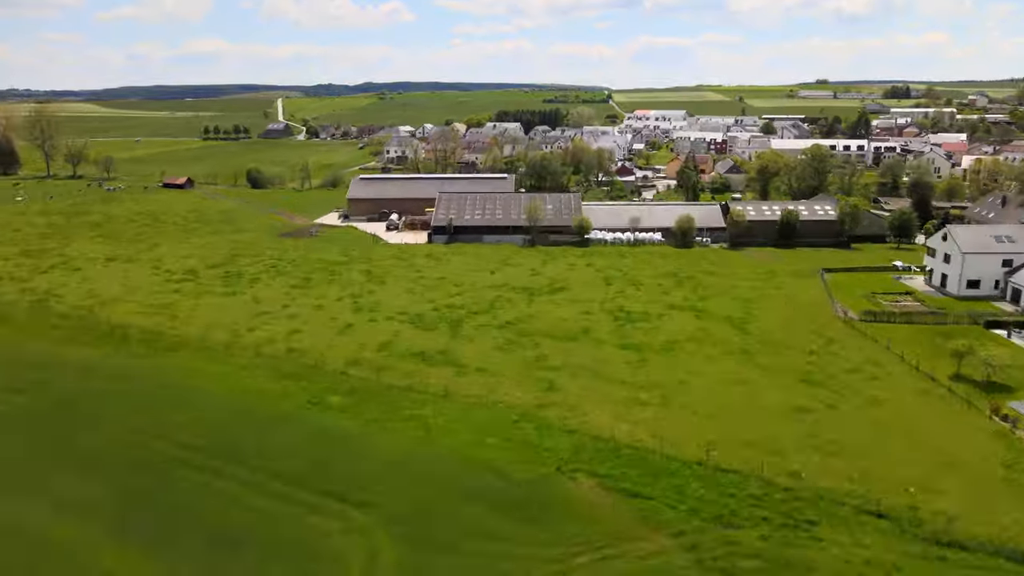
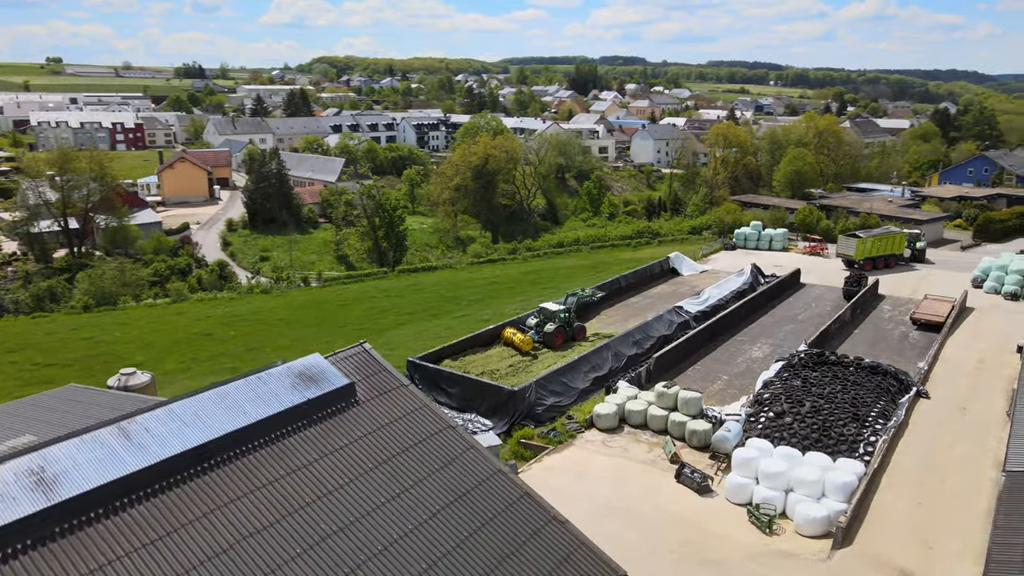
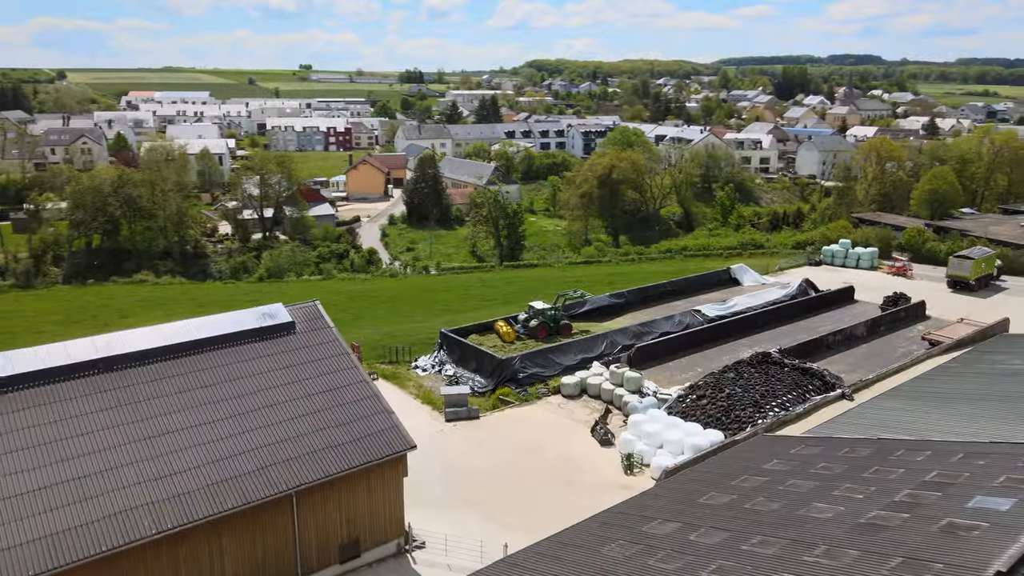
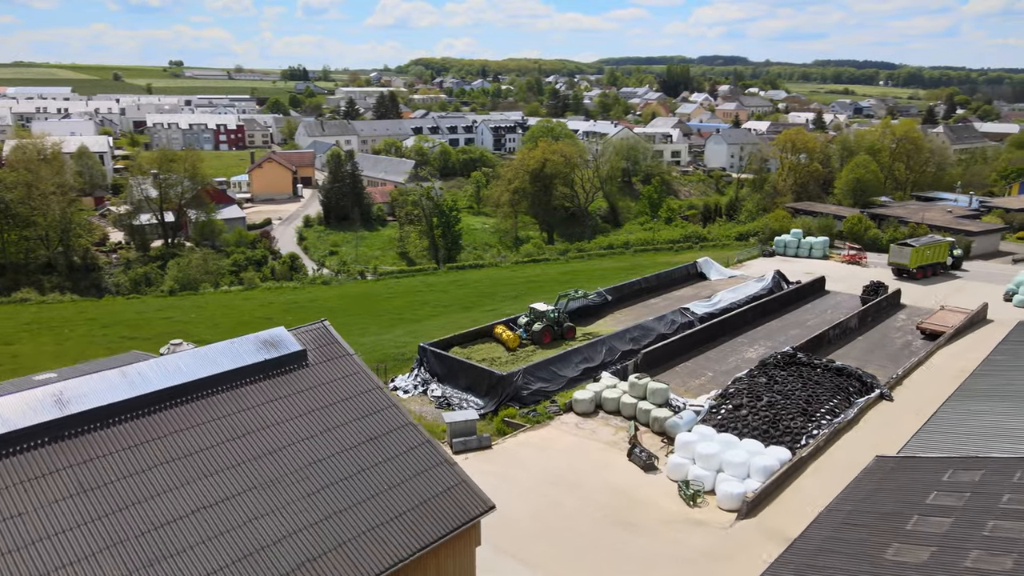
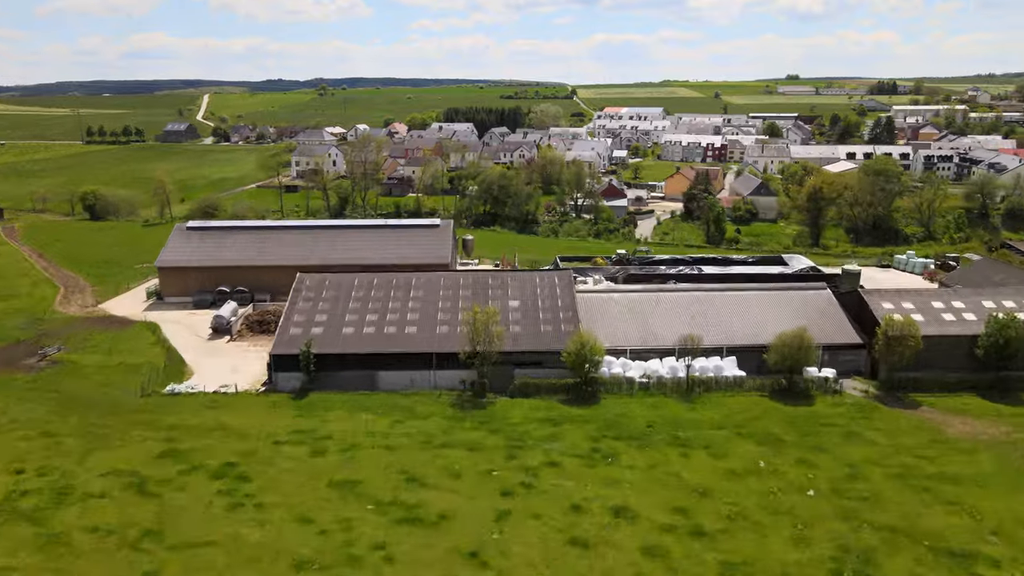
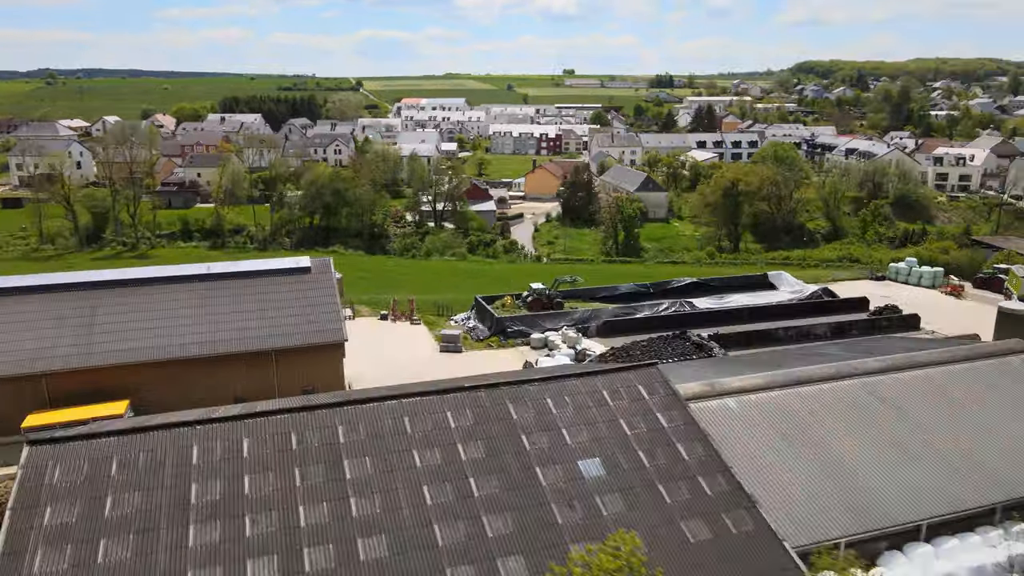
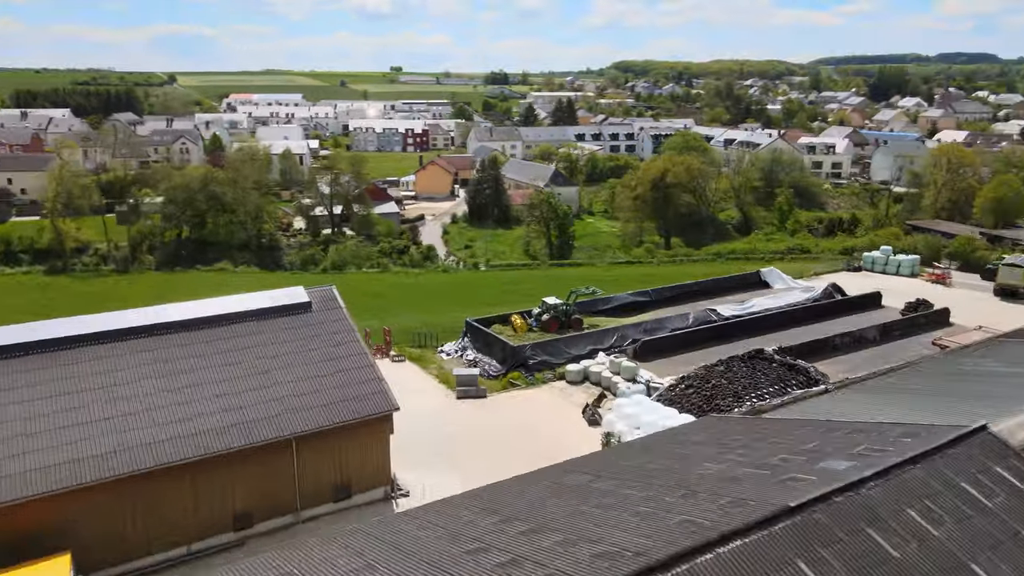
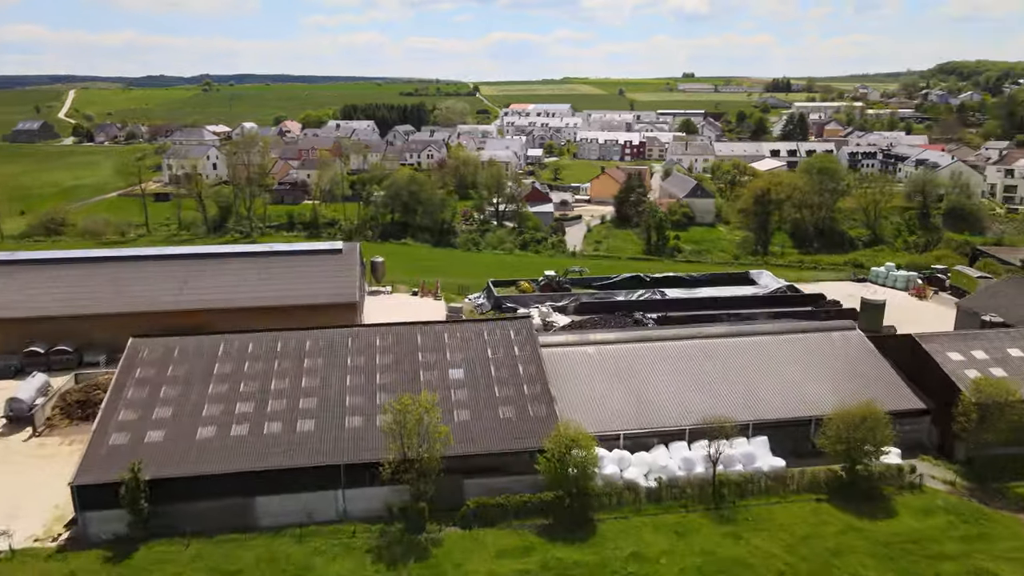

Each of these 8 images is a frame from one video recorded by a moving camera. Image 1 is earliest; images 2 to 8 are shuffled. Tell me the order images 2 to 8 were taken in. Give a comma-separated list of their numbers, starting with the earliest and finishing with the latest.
5, 8, 6, 7, 3, 4, 2
